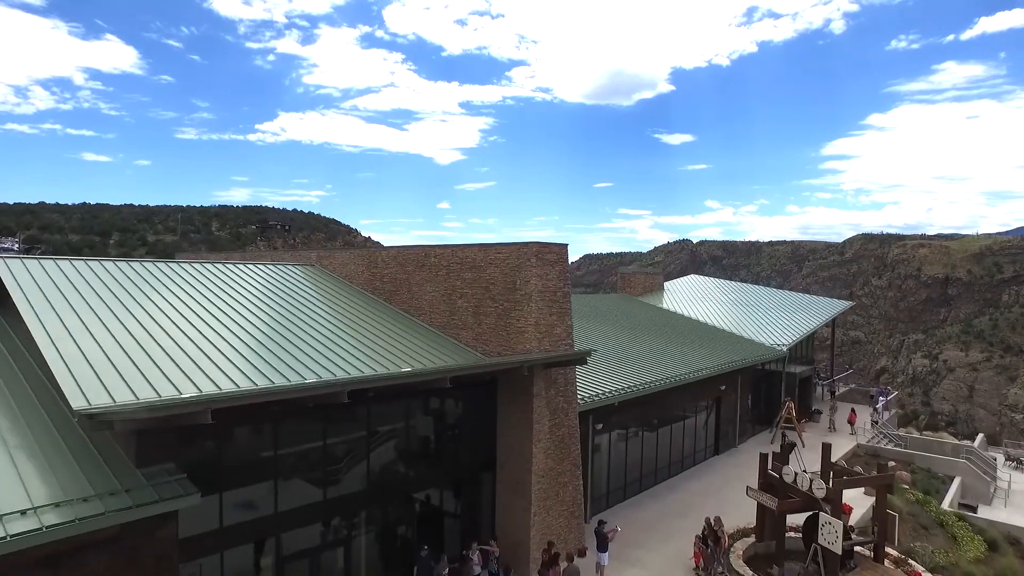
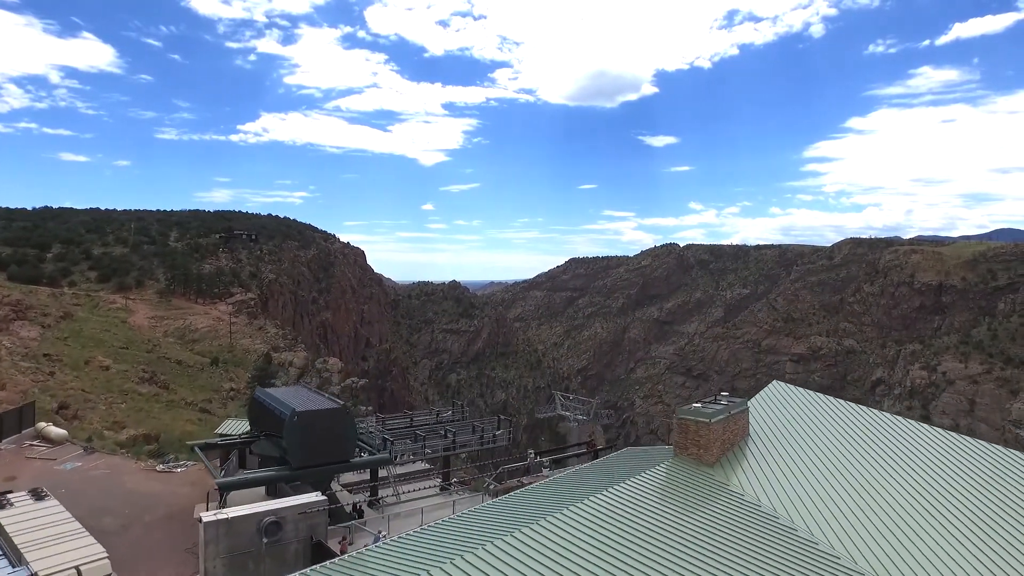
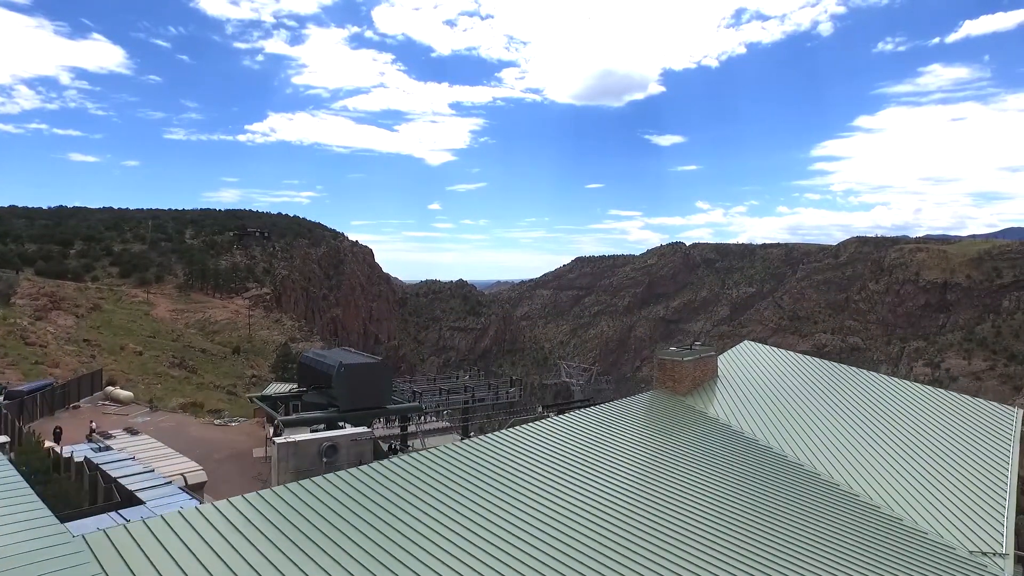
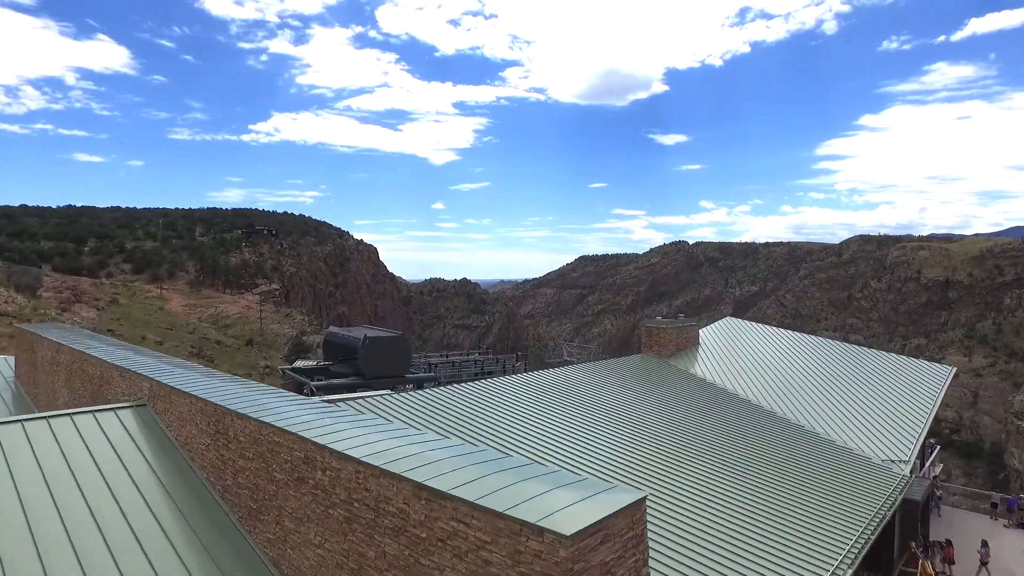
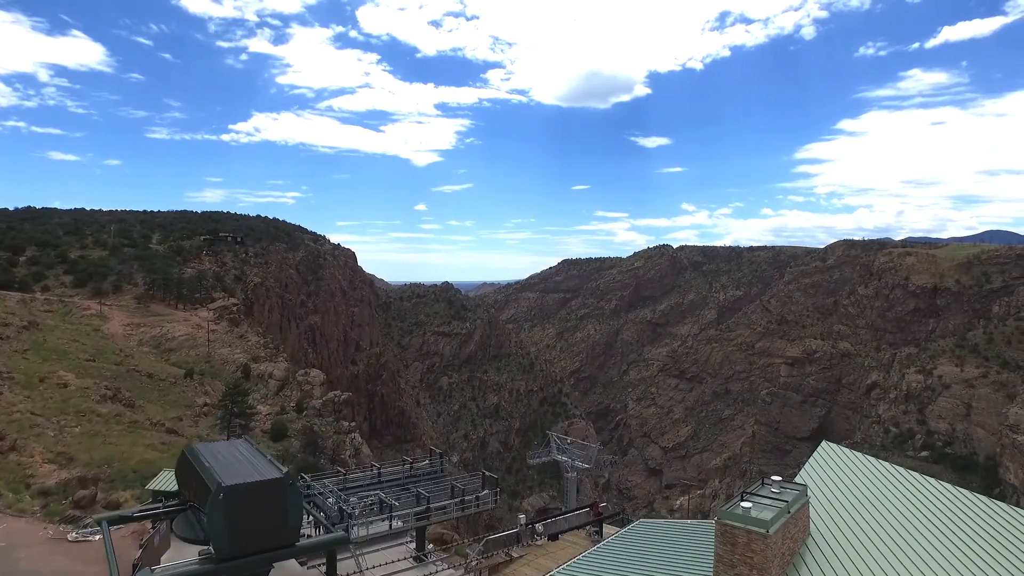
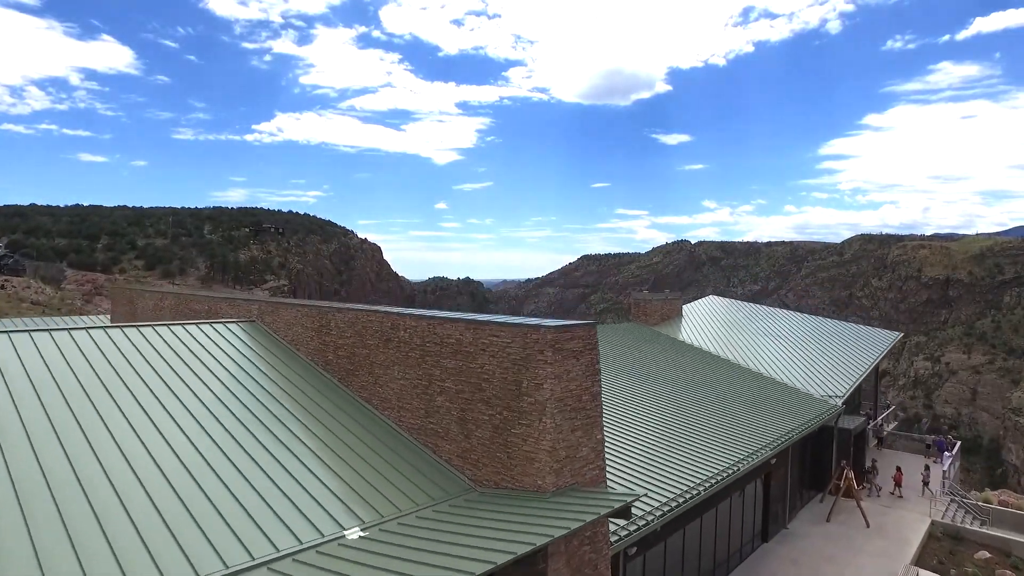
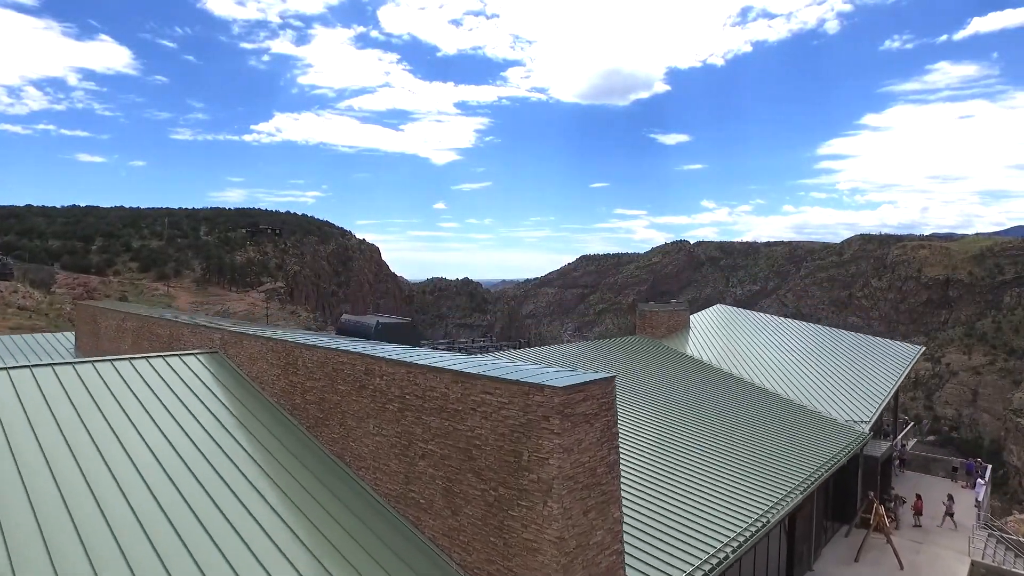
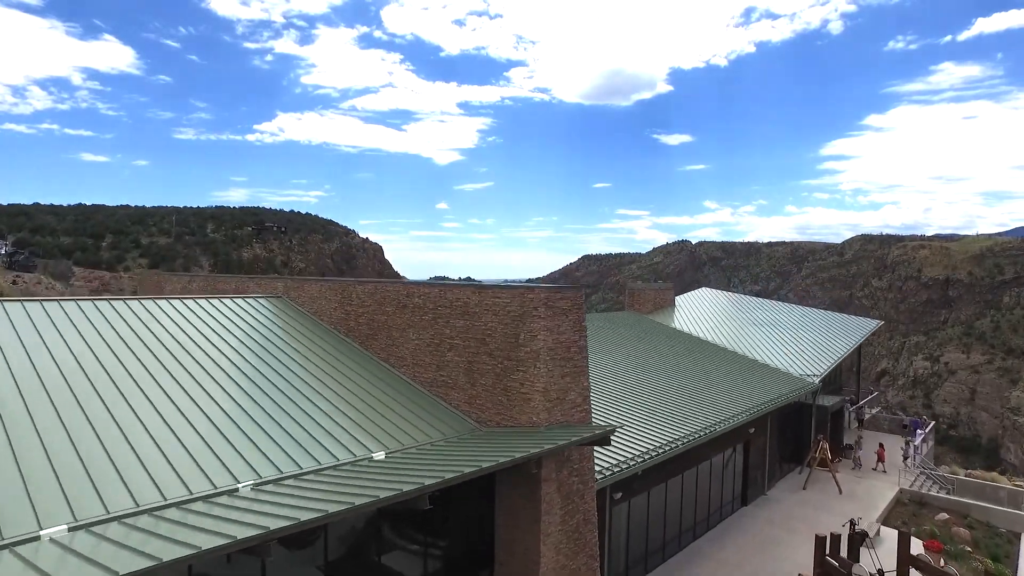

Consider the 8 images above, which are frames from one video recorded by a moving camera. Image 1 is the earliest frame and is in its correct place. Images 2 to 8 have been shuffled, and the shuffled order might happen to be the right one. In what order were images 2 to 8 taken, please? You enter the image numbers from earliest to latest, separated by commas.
8, 6, 7, 4, 3, 2, 5
